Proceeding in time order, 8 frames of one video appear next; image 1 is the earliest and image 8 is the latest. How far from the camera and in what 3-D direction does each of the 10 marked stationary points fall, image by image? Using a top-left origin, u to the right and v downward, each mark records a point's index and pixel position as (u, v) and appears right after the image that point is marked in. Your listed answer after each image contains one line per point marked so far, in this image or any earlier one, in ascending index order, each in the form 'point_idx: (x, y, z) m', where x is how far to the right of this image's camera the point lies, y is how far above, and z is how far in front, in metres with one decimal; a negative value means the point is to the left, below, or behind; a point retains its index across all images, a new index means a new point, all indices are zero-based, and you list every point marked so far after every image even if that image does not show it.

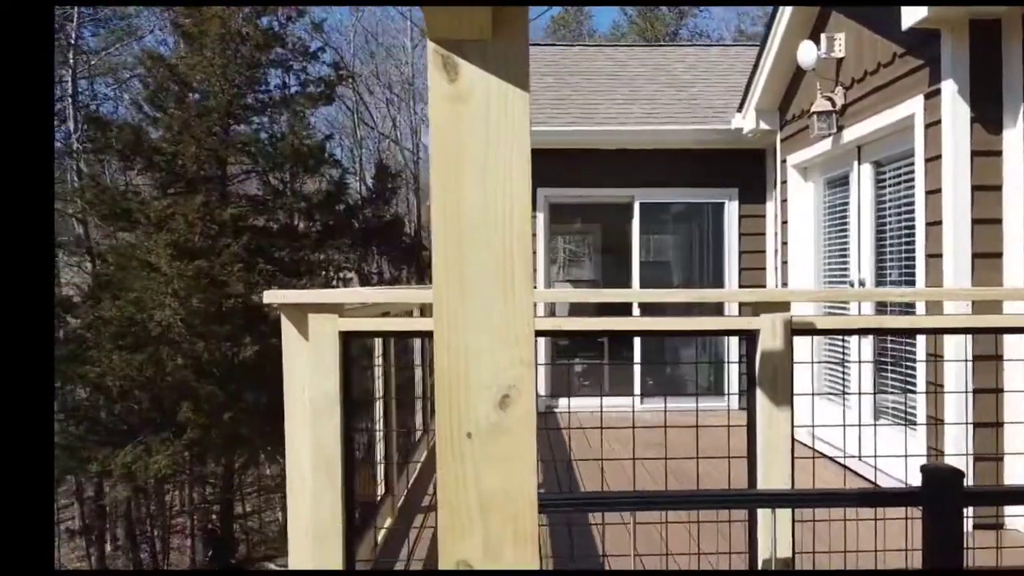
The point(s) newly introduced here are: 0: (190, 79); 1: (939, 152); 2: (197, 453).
0: (-5.5, +3.6, +13.0) m
1: (+1.8, +0.6, +3.3) m
2: (-5.1, -2.7, +12.4) m
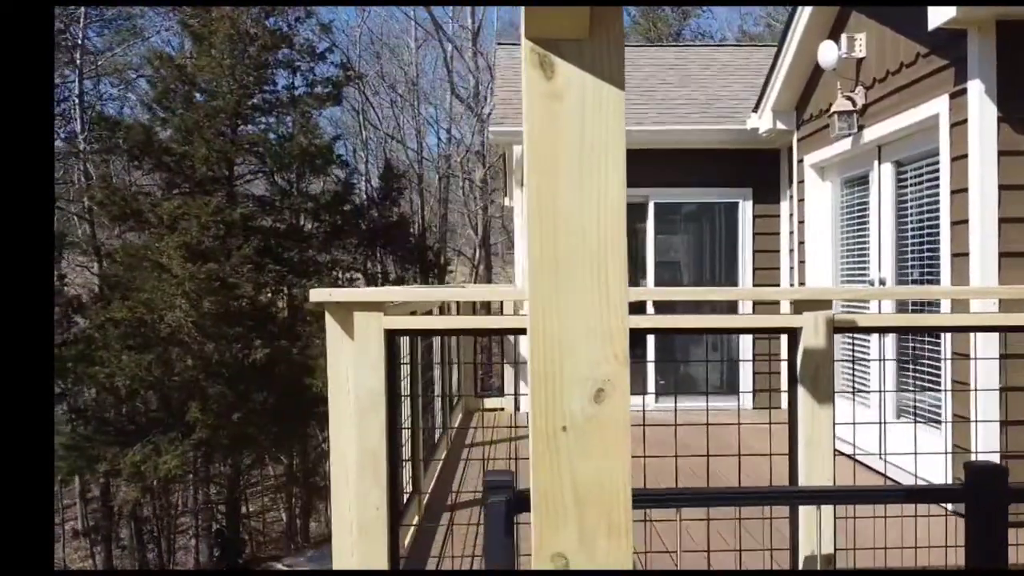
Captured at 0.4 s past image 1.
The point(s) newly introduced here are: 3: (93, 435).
0: (-5.3, +3.6, +13.0) m
1: (+2.0, +0.6, +3.3) m
2: (-5.0, -2.7, +12.4) m
3: (-6.5, -2.3, +12.0) m
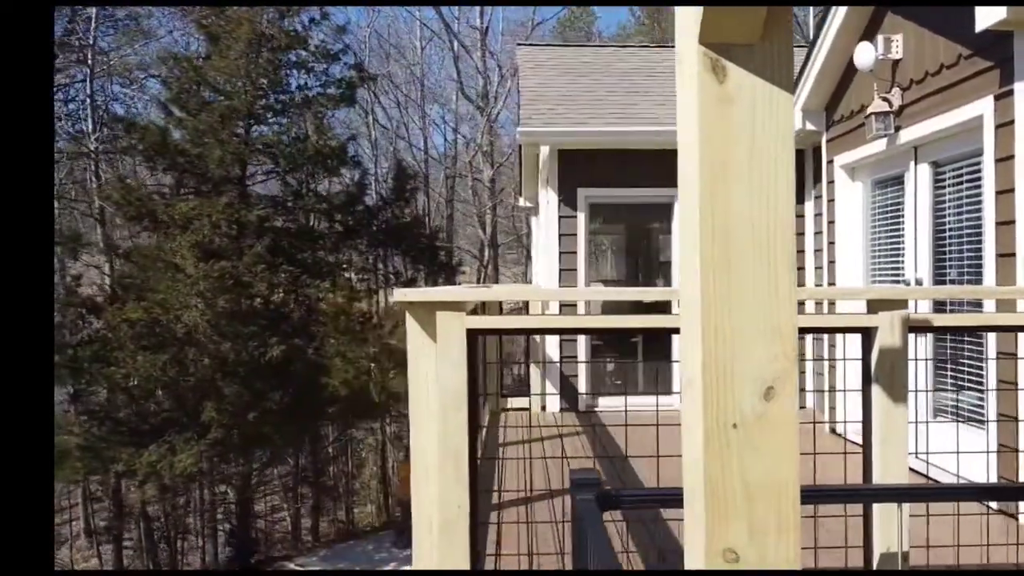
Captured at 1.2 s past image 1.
0: (-5.1, +3.5, +13.0) m
1: (+2.2, +0.6, +3.3) m
2: (-4.8, -2.7, +12.5) m
3: (-6.3, -2.3, +12.0) m
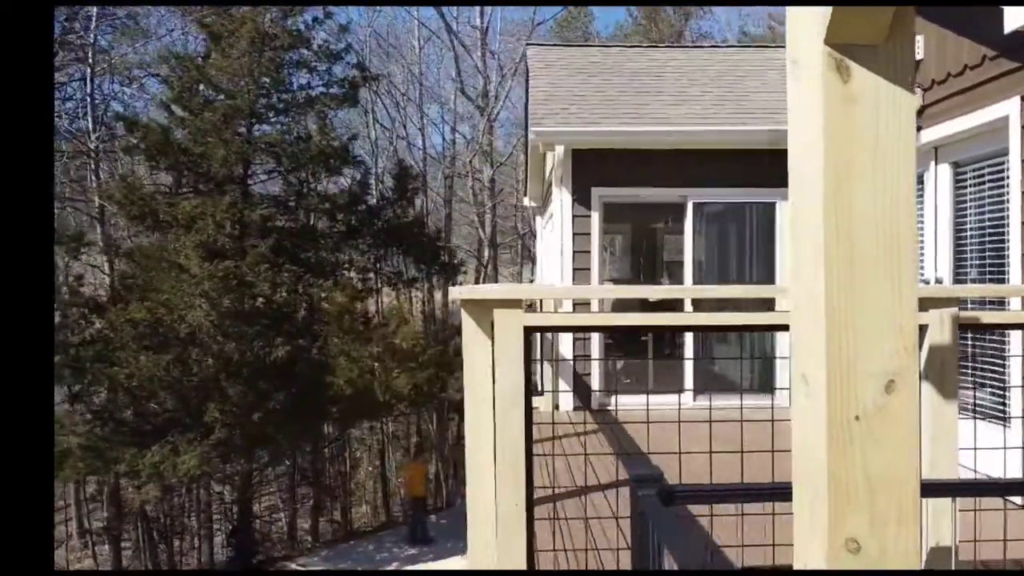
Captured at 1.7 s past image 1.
0: (-5.1, +3.6, +13.0) m
1: (+2.3, +0.6, +3.4) m
2: (-4.7, -2.7, +12.4) m
3: (-6.2, -2.3, +11.9) m
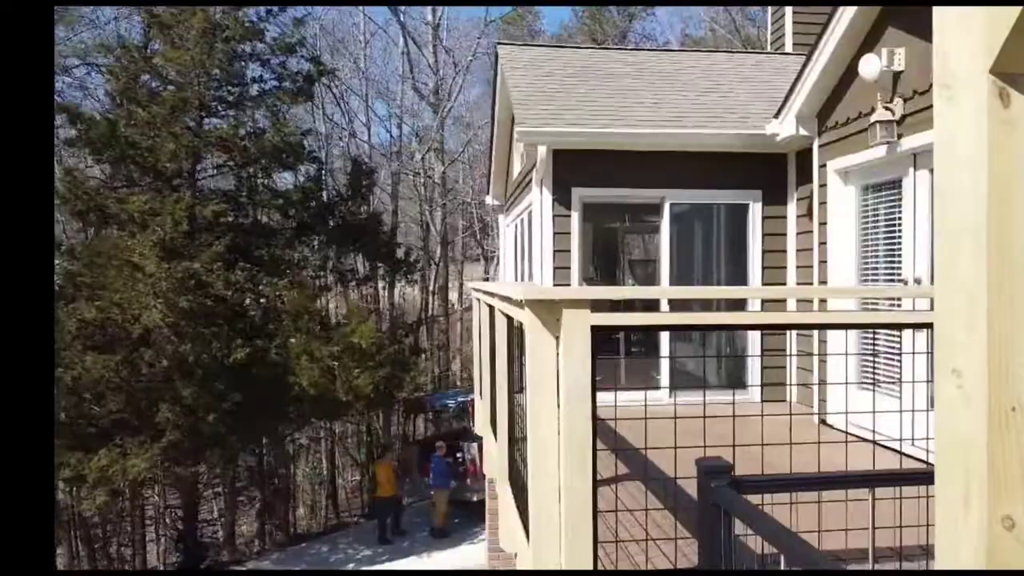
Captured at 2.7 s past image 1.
0: (-5.7, +3.6, +12.6) m
1: (+2.4, +0.6, +3.6) m
2: (-5.3, -2.6, +12.1) m
3: (-6.8, -2.3, +11.5) m
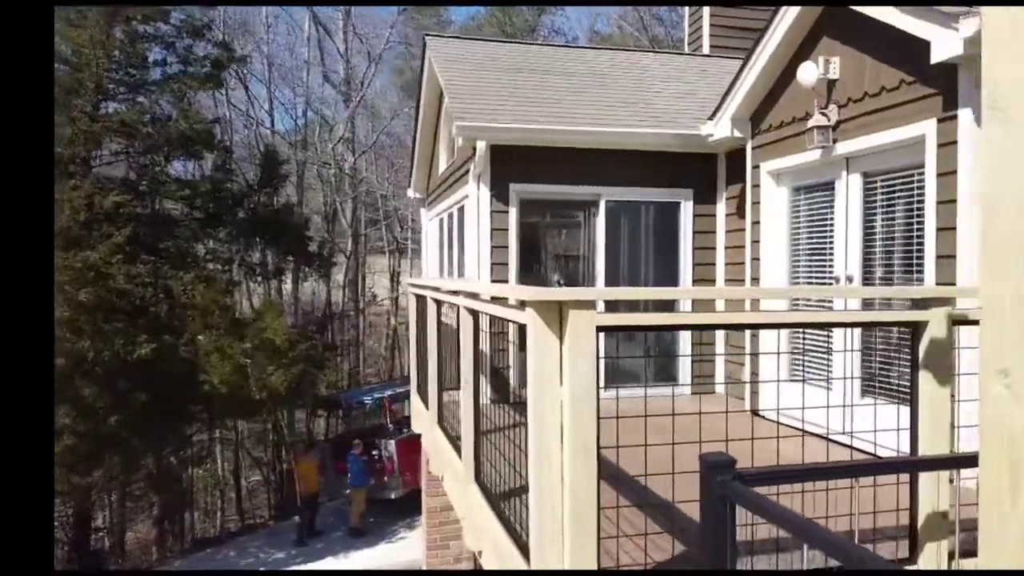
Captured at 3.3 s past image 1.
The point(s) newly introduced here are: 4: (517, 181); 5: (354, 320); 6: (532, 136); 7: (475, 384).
0: (-7.0, +3.7, +11.8) m
1: (+2.2, +0.6, +3.9) m
2: (-6.5, -2.6, +11.3) m
3: (-7.9, -2.2, +10.6) m
4: (0.0, +0.9, +6.7) m
5: (-3.5, -0.7, +17.4) m
6: (+0.2, +1.3, +6.6) m
7: (-0.2, -0.4, +3.6) m
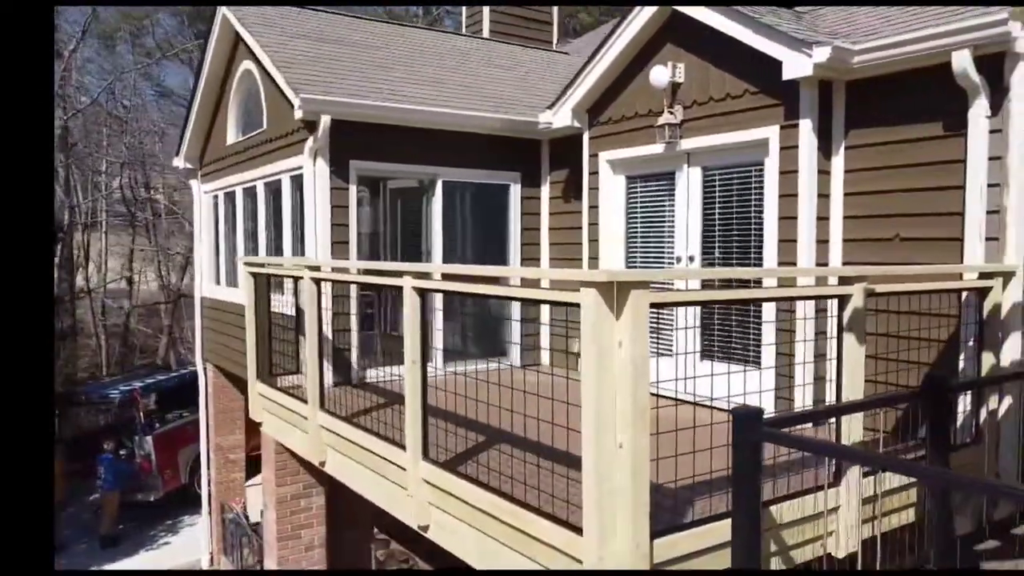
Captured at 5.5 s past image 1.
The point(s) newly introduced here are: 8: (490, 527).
0: (-9.7, +3.9, +8.7) m
1: (+1.7, +0.7, +4.7) m
2: (-9.1, -2.3, +8.7) m
3: (-10.1, -2.0, +7.4) m
4: (-1.3, +1.1, +6.5) m
5: (-8.5, -0.3, +15.3) m
6: (-1.2, +1.5, +6.4) m
7: (-0.4, -0.3, +3.6) m
8: (-0.1, -1.0, +3.2) m
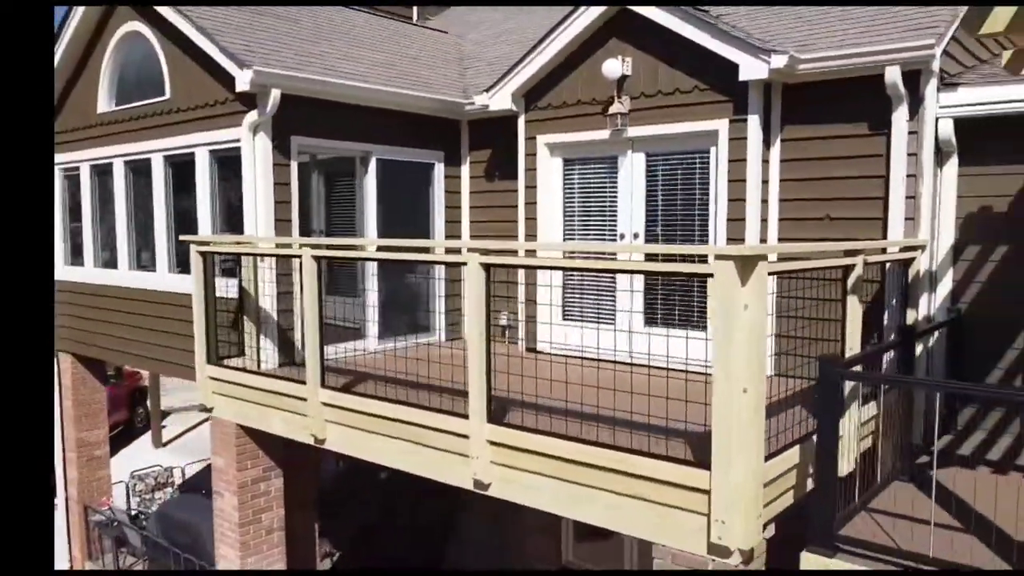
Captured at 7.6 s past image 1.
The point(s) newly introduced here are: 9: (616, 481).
0: (-10.5, +3.9, +6.2) m
1: (+1.6, +0.9, +5.4) m
2: (-9.8, -2.3, +6.5) m
3: (-10.5, -2.0, +5.0) m
4: (-1.8, +1.3, +6.4) m
5: (-11.0, 0.0, +13.0) m
6: (-1.6, +1.6, +6.3) m
7: (-0.1, -0.2, +3.8) m
8: (+0.3, -0.9, +3.6) m
9: (+0.5, -0.9, +3.4) m
